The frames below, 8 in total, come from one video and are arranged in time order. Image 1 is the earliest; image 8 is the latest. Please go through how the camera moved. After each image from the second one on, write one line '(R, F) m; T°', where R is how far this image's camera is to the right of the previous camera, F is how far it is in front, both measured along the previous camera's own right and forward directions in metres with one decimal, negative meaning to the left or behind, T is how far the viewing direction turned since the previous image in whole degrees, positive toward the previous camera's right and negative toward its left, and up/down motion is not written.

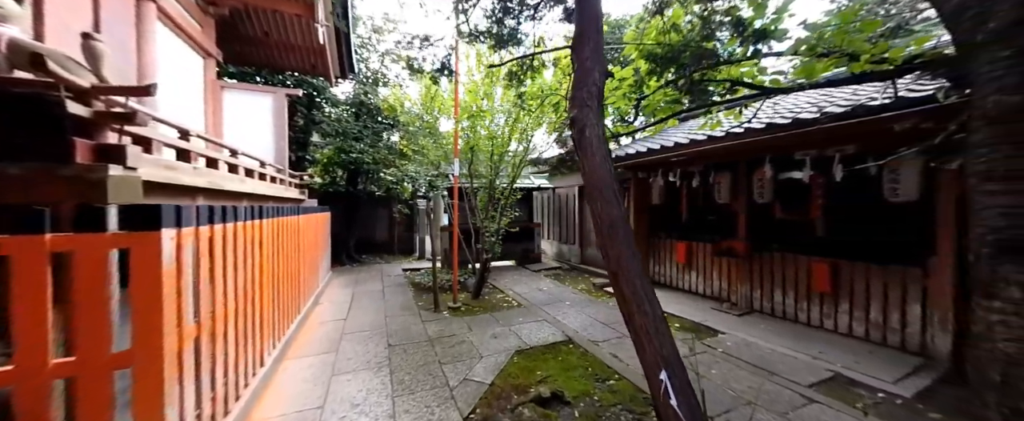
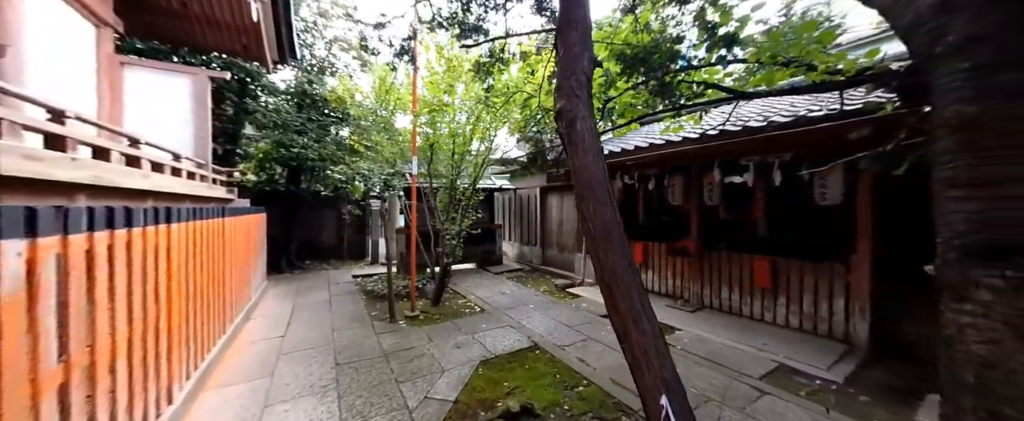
(-0.1, +0.2) m; +8°
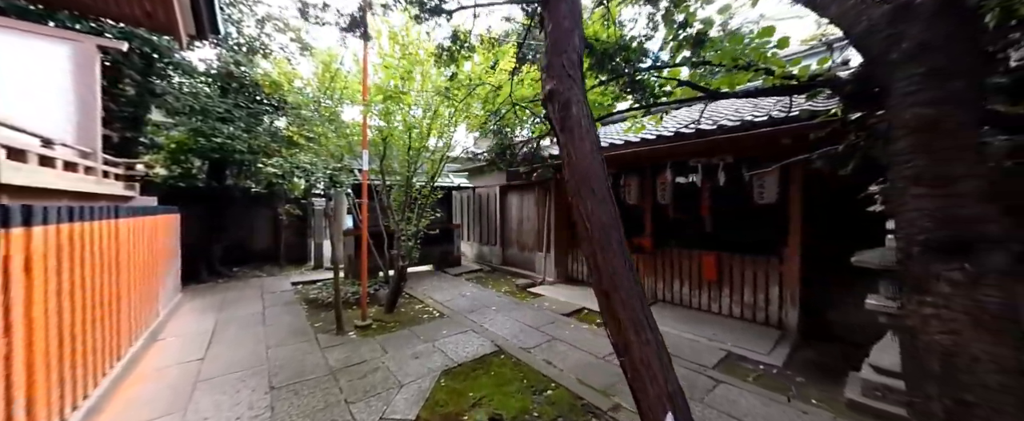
(-0.1, +0.2) m; +8°
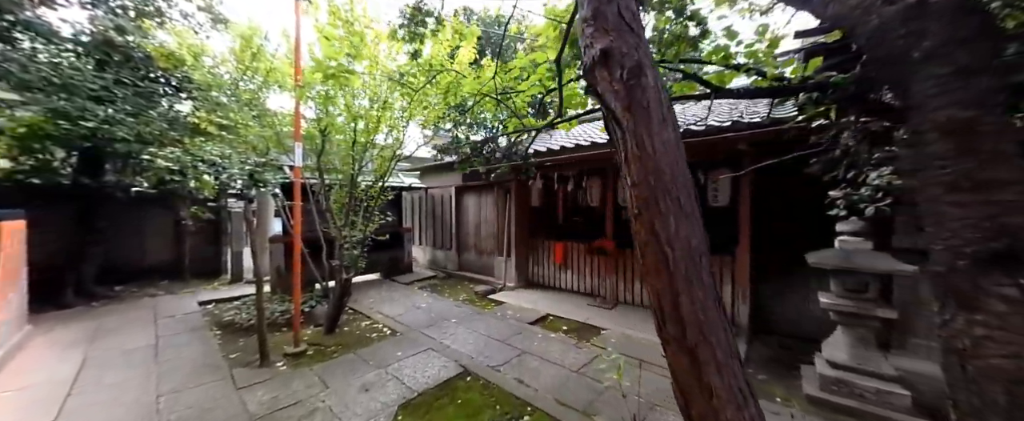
(-0.2, +0.3) m; +9°
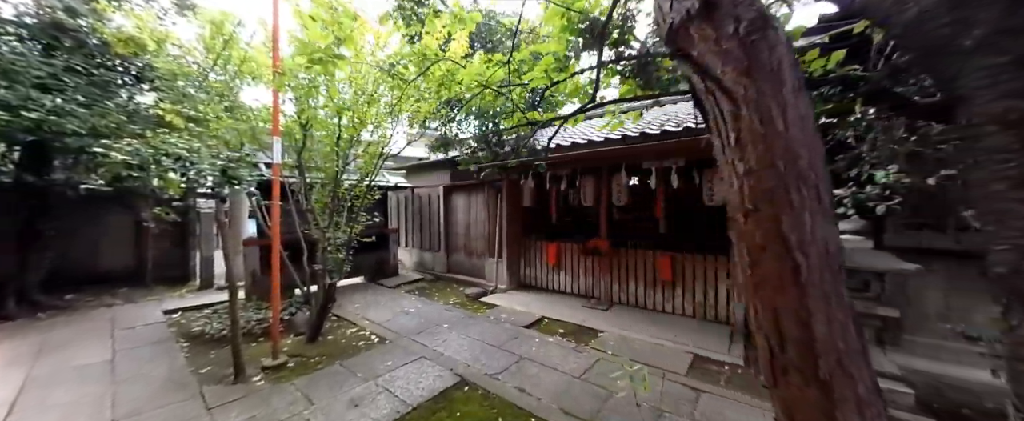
(-0.2, +0.2) m; +3°
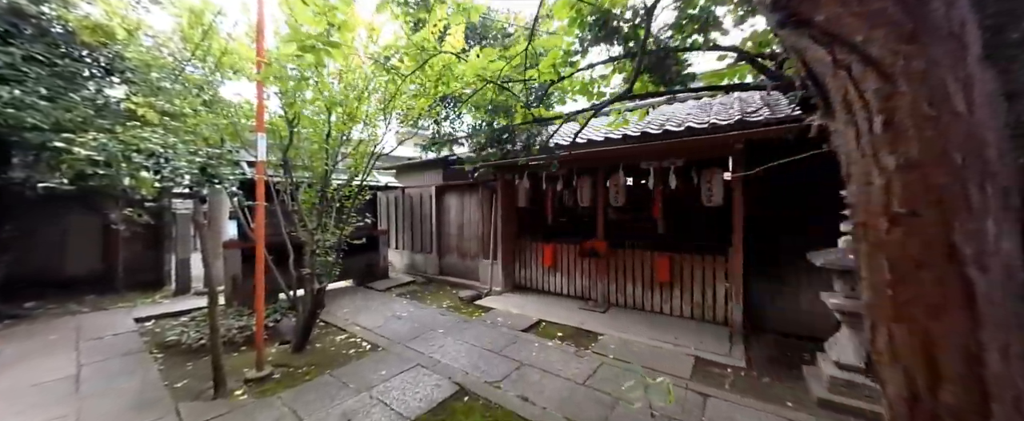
(-0.1, +0.1) m; +2°
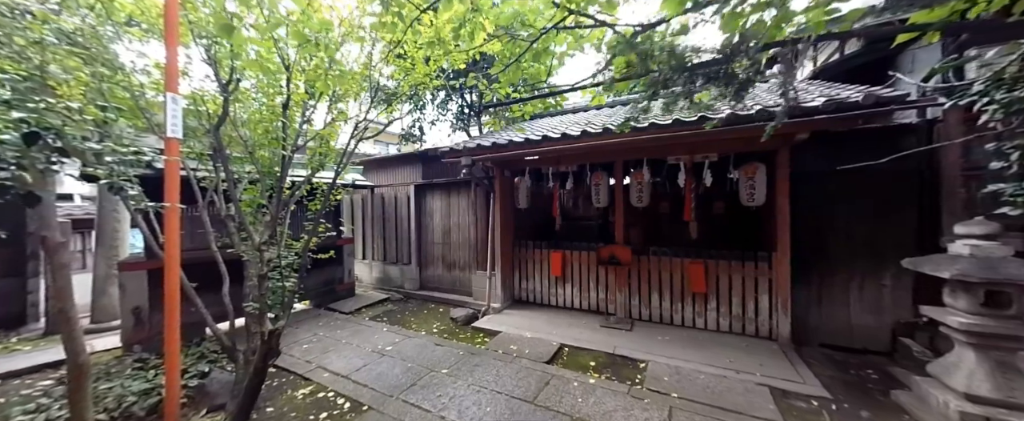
(-0.7, +0.9) m; +8°
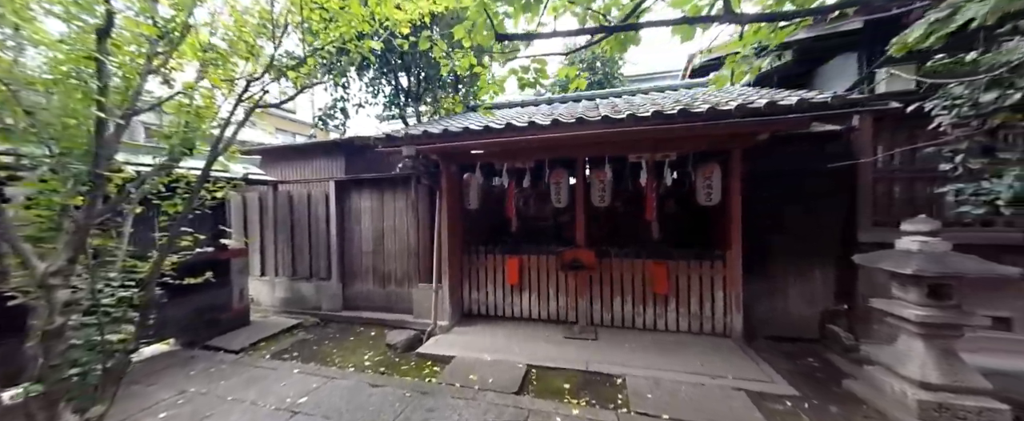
(-0.3, +0.6) m; +13°
